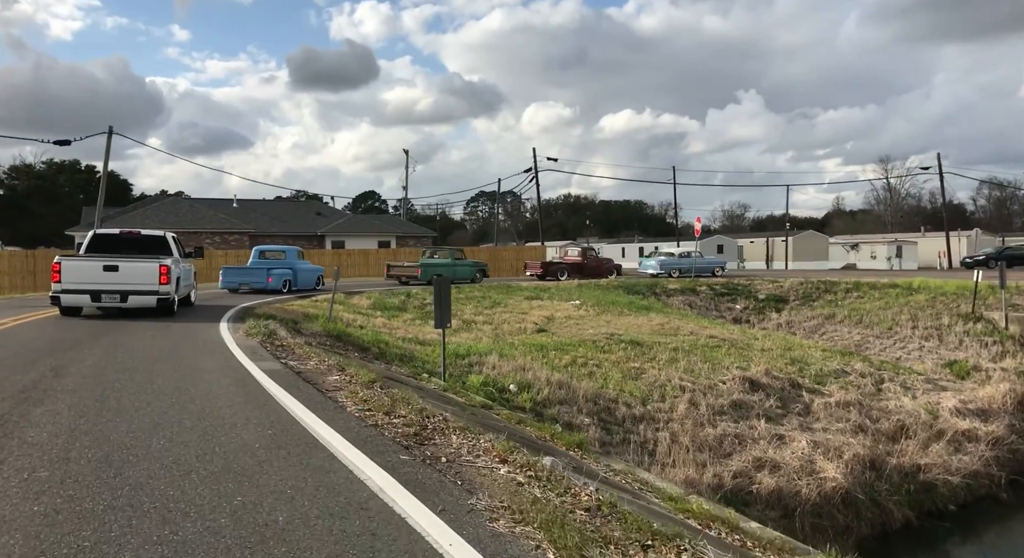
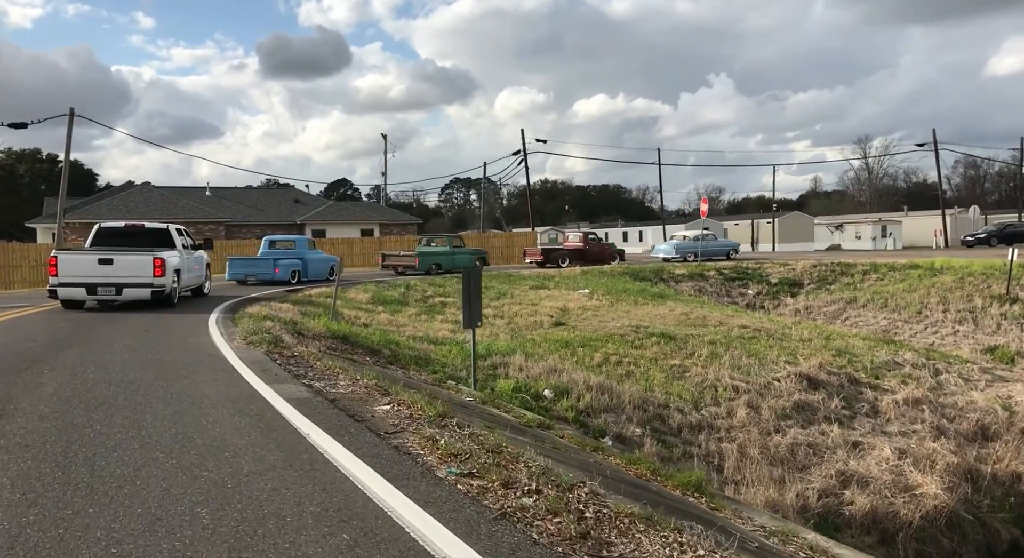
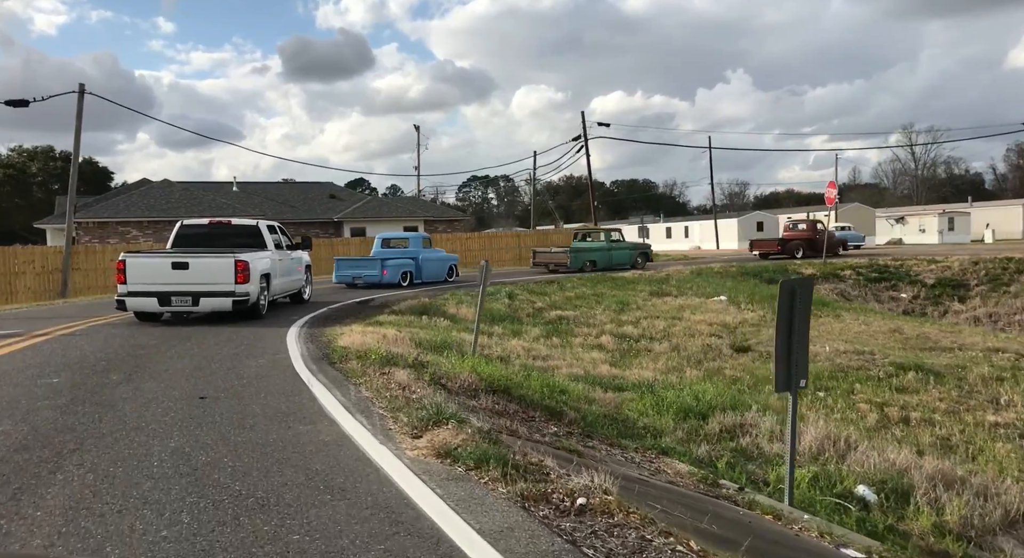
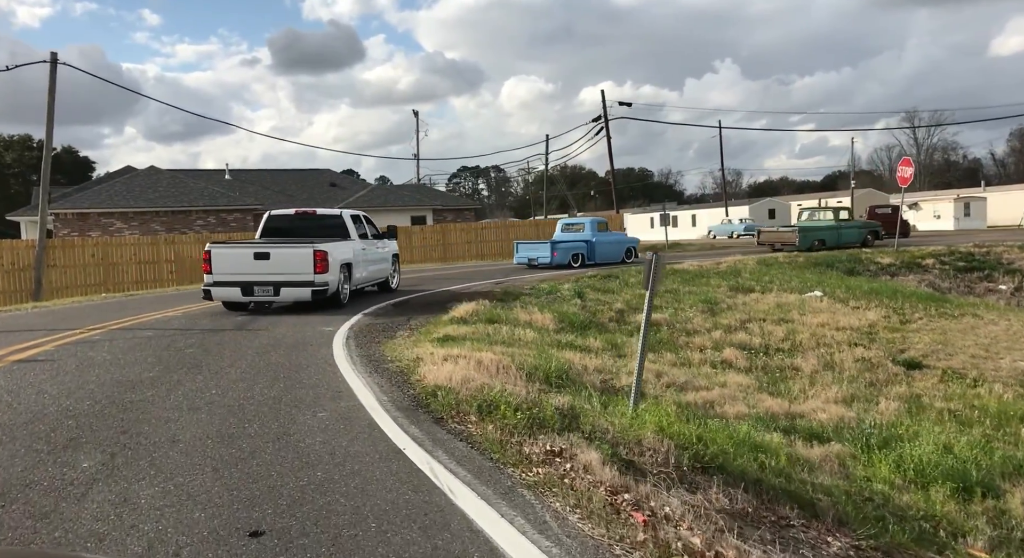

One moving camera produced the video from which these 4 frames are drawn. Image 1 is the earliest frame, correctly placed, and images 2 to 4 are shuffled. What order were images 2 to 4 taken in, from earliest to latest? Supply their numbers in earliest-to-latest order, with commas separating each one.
2, 3, 4
